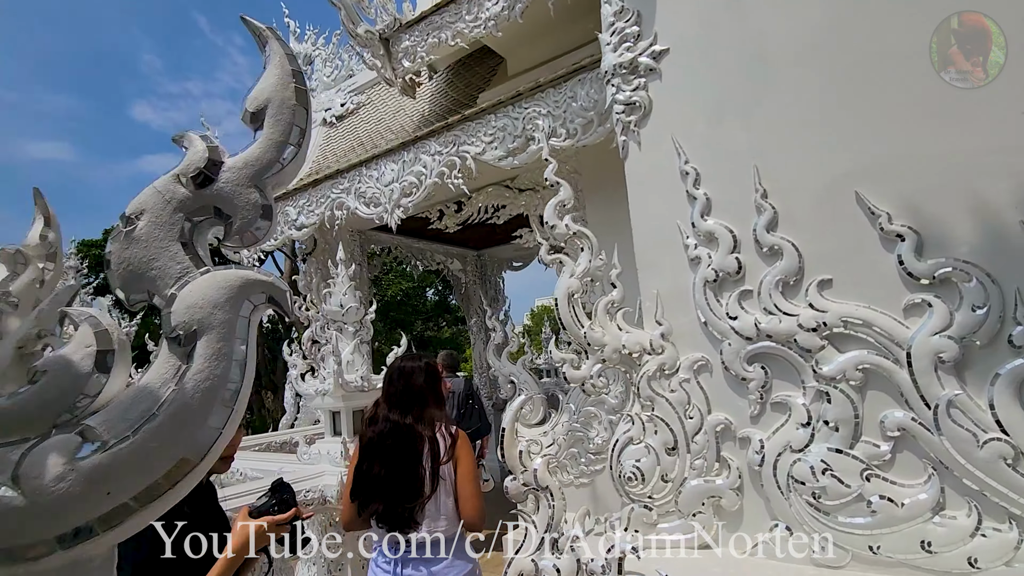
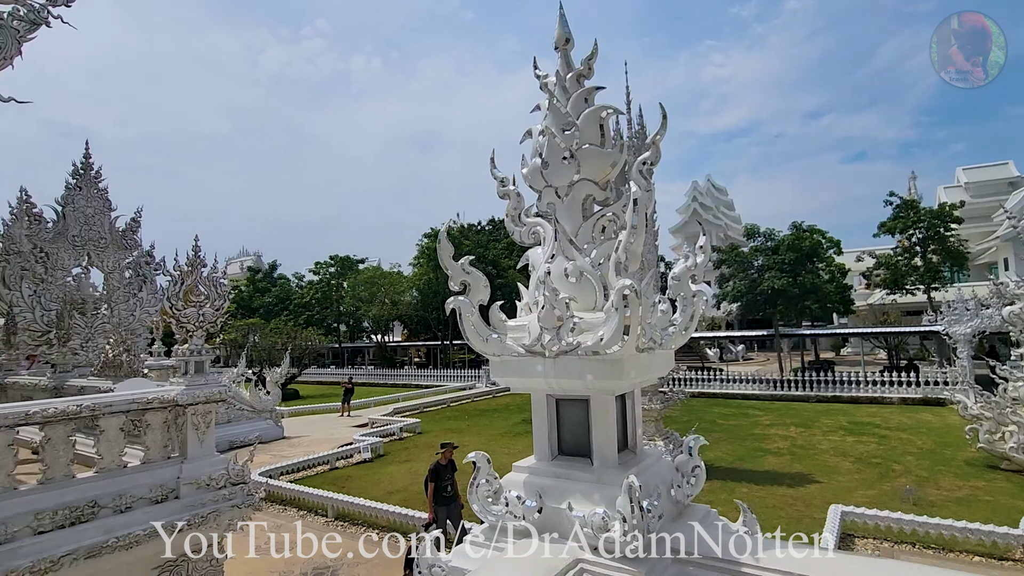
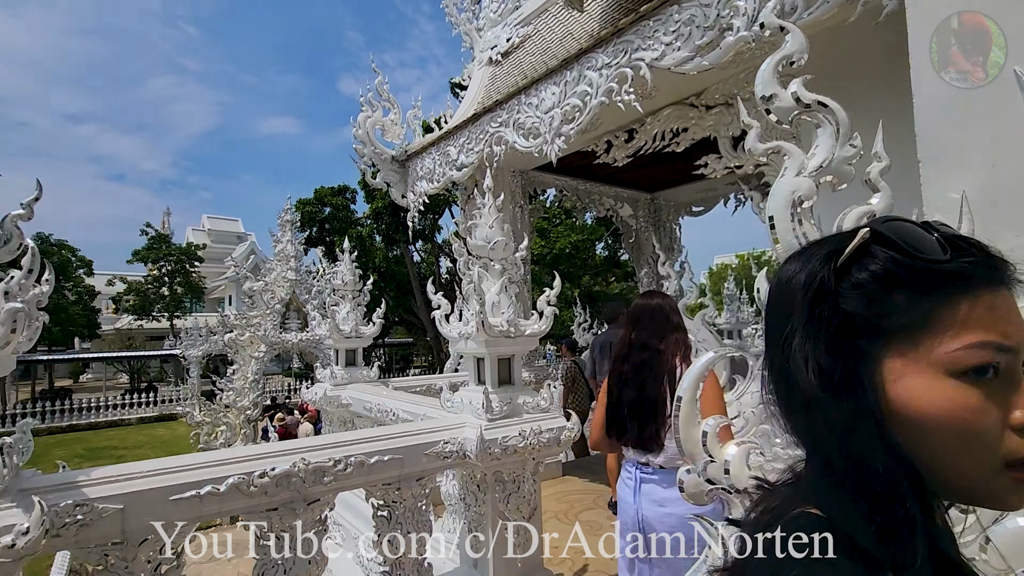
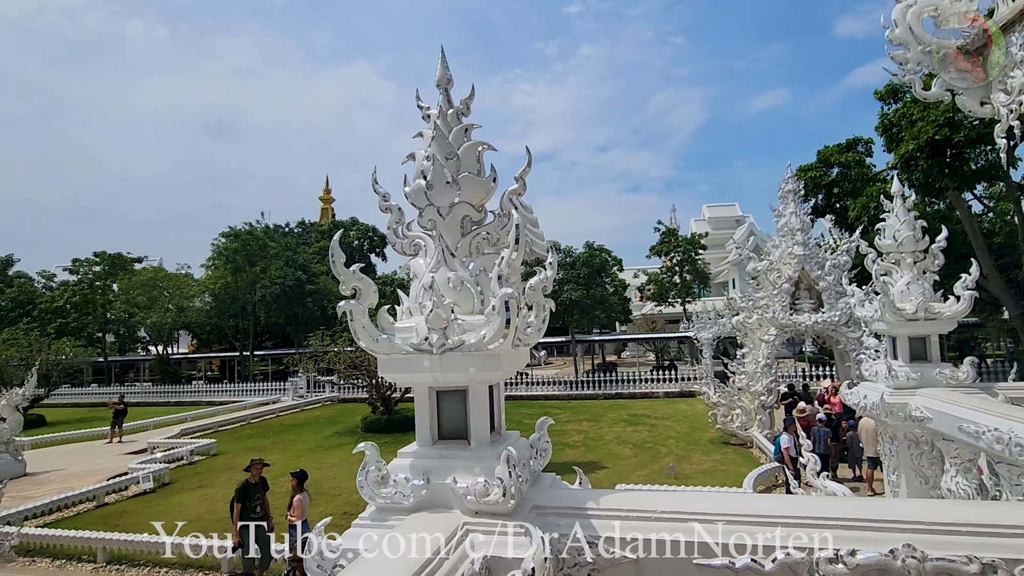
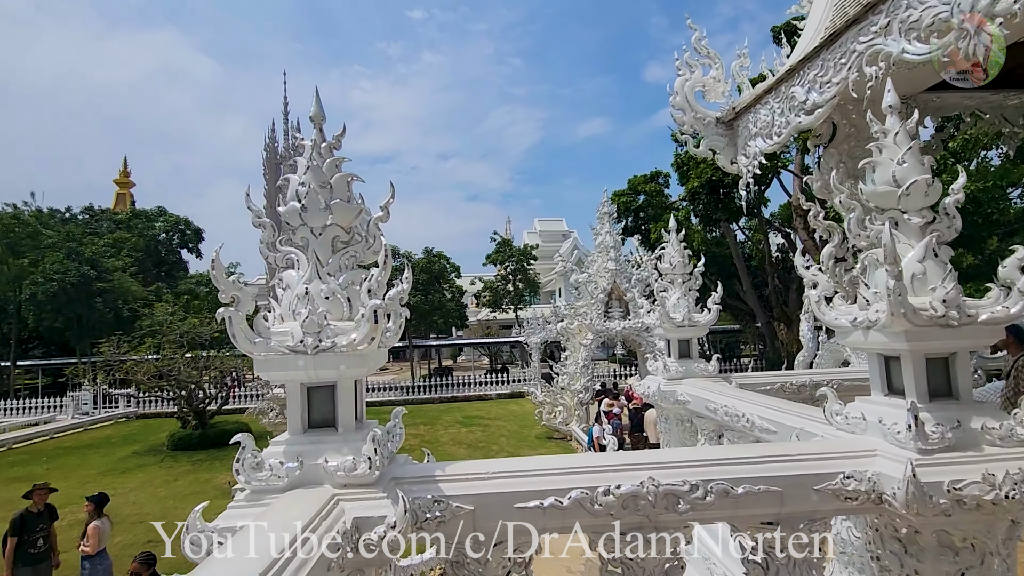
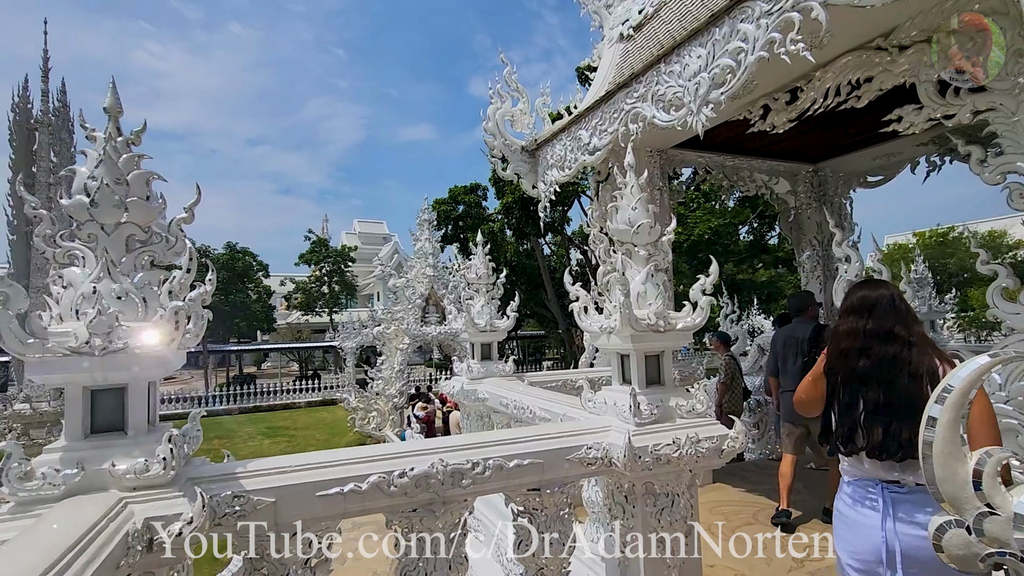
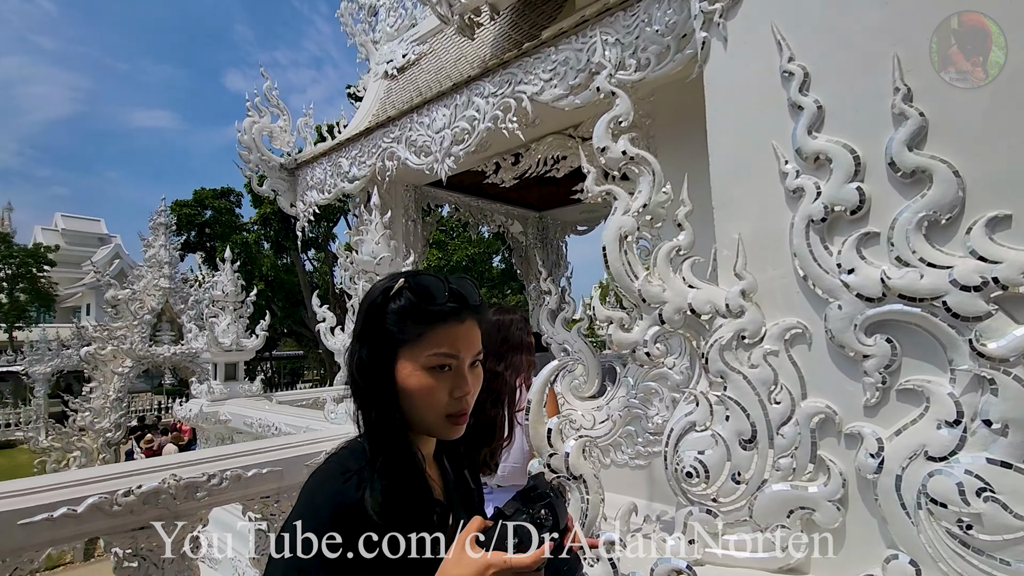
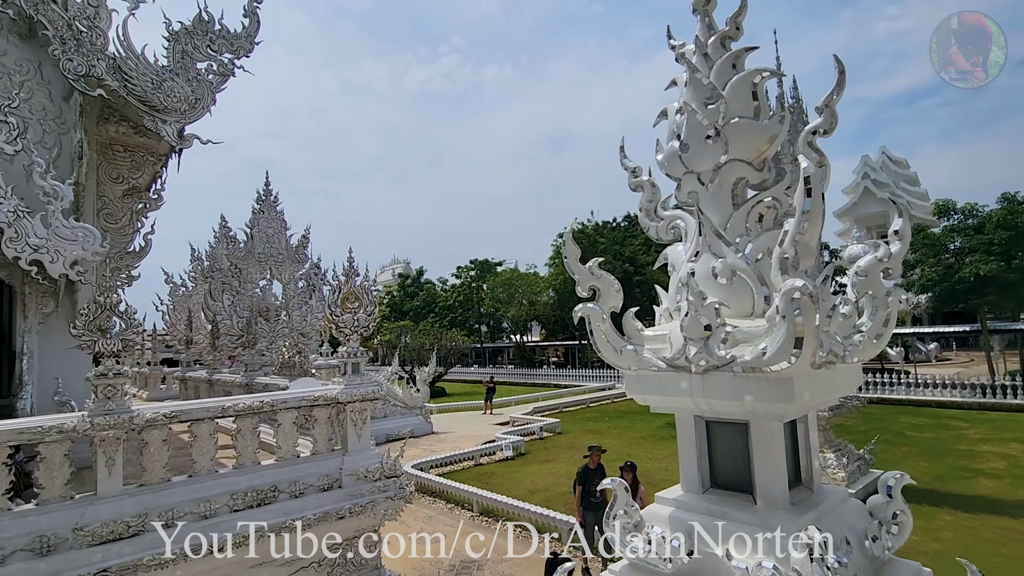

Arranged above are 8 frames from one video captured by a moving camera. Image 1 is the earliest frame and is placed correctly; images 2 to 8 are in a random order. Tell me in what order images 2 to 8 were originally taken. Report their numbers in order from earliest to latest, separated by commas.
7, 3, 6, 5, 4, 2, 8
